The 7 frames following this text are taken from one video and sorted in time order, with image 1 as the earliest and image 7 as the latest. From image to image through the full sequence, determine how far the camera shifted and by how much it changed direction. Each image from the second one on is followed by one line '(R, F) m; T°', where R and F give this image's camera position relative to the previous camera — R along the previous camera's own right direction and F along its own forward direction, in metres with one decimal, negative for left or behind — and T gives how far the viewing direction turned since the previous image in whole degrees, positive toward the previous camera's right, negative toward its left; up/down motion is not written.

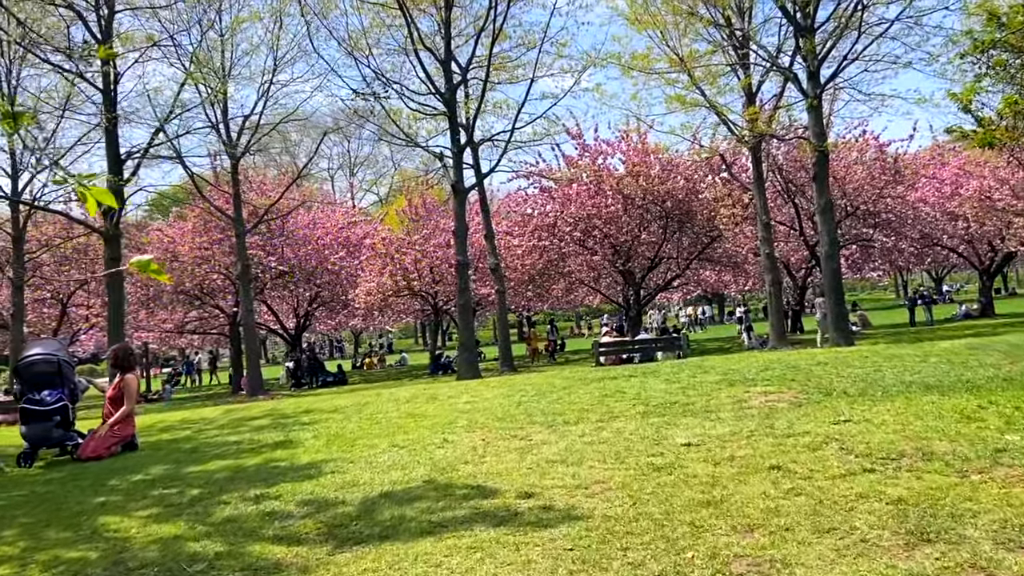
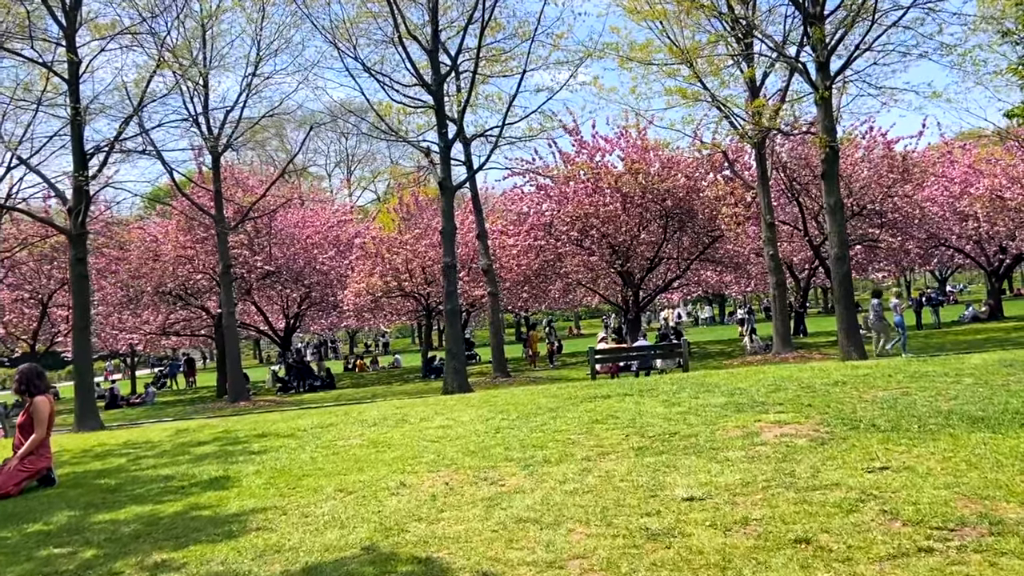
(+0.2, +0.9) m; 0°
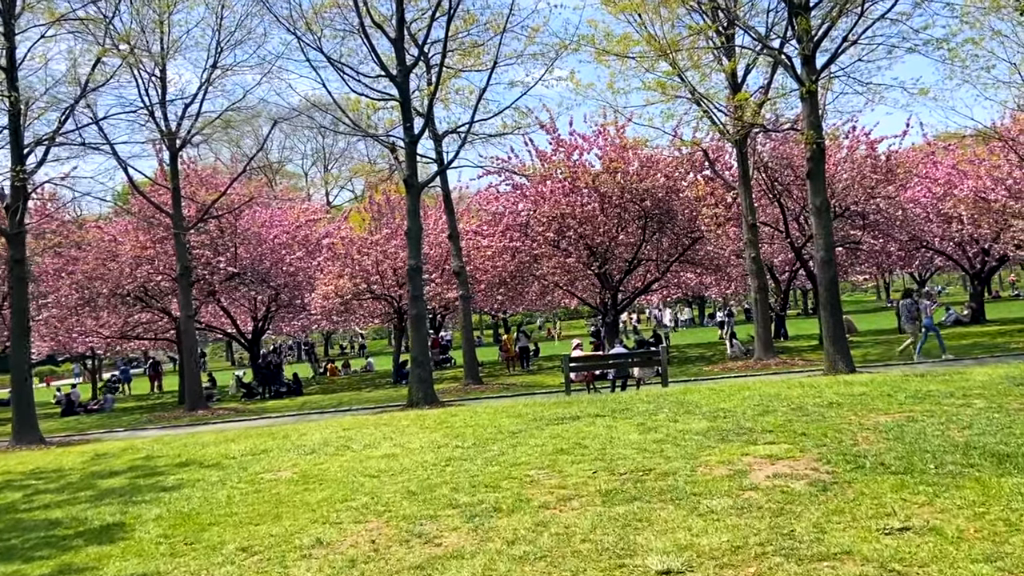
(+0.2, +0.8) m; +1°
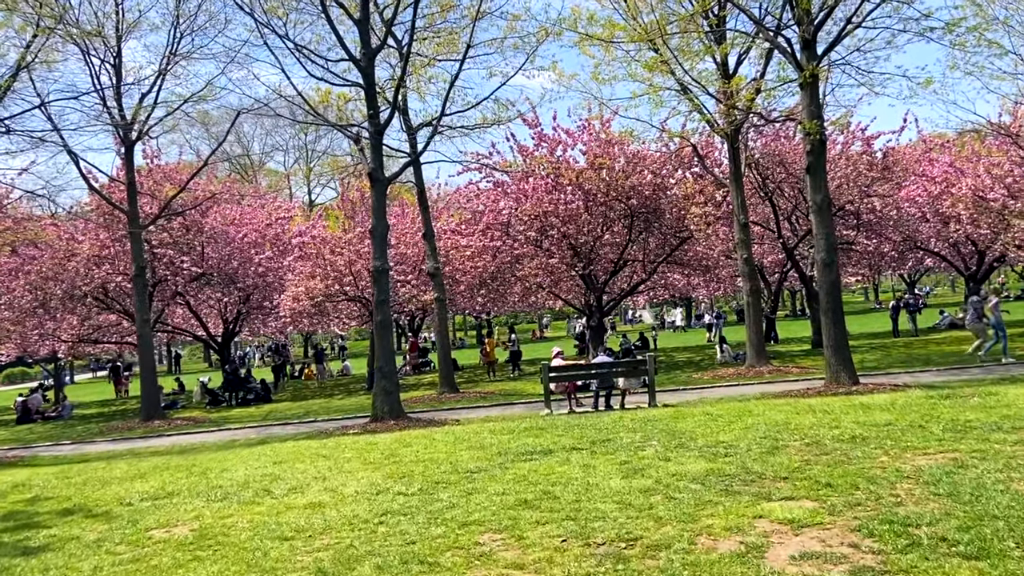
(+0.2, +1.2) m; +1°
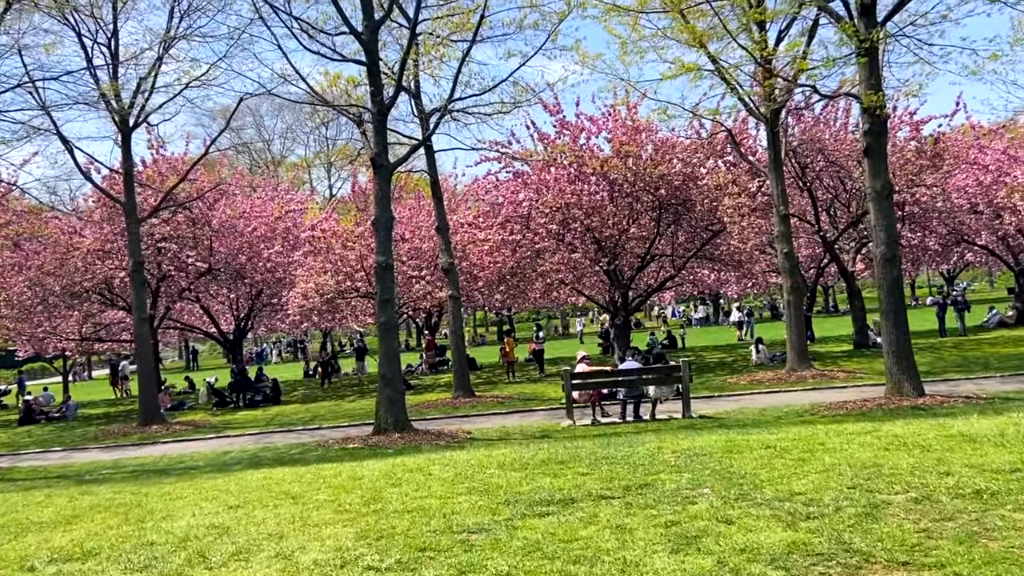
(+0.1, +1.3) m; -2°
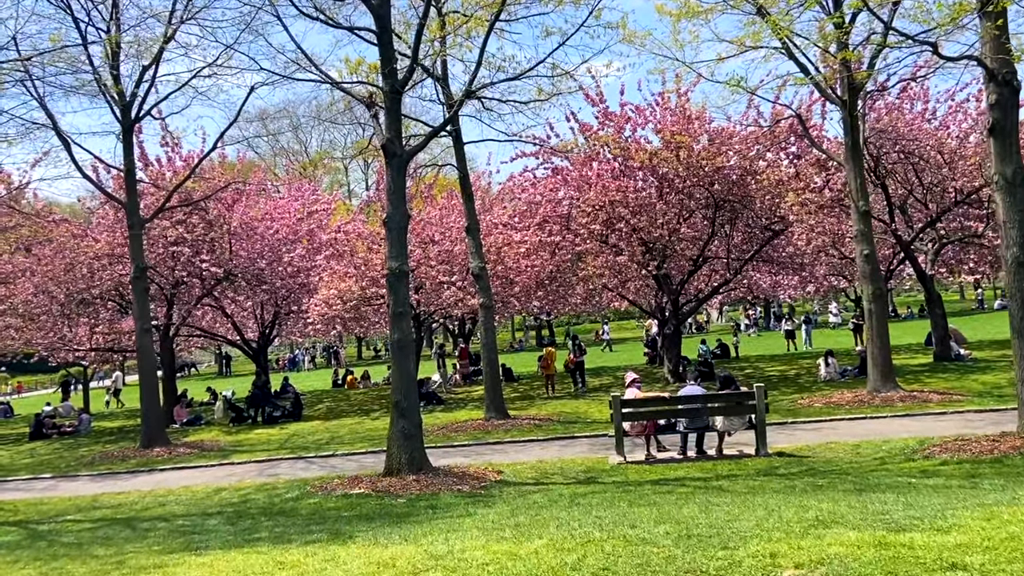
(0.0, +2.0) m; -3°
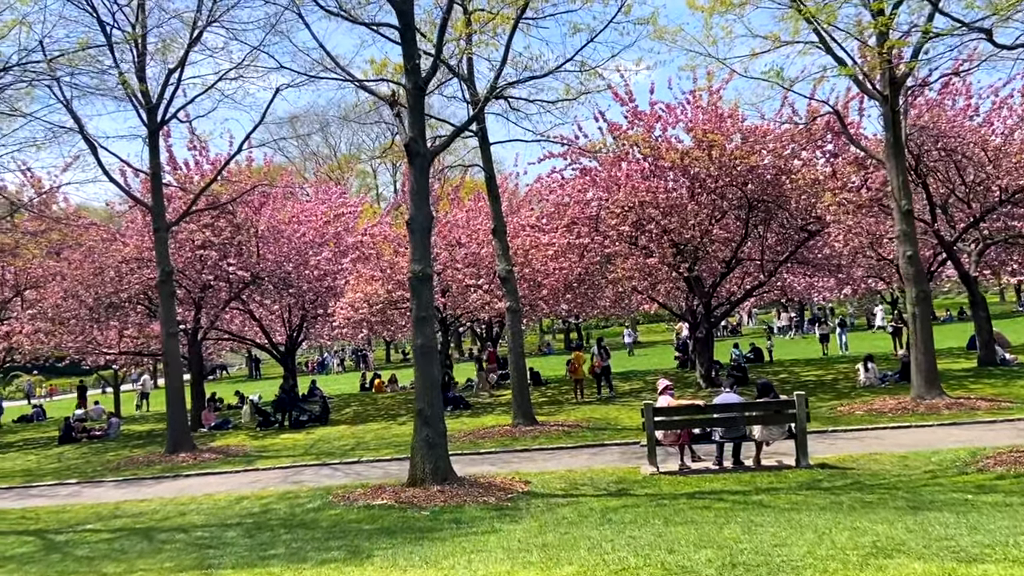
(0.0, +0.4) m; -2°
